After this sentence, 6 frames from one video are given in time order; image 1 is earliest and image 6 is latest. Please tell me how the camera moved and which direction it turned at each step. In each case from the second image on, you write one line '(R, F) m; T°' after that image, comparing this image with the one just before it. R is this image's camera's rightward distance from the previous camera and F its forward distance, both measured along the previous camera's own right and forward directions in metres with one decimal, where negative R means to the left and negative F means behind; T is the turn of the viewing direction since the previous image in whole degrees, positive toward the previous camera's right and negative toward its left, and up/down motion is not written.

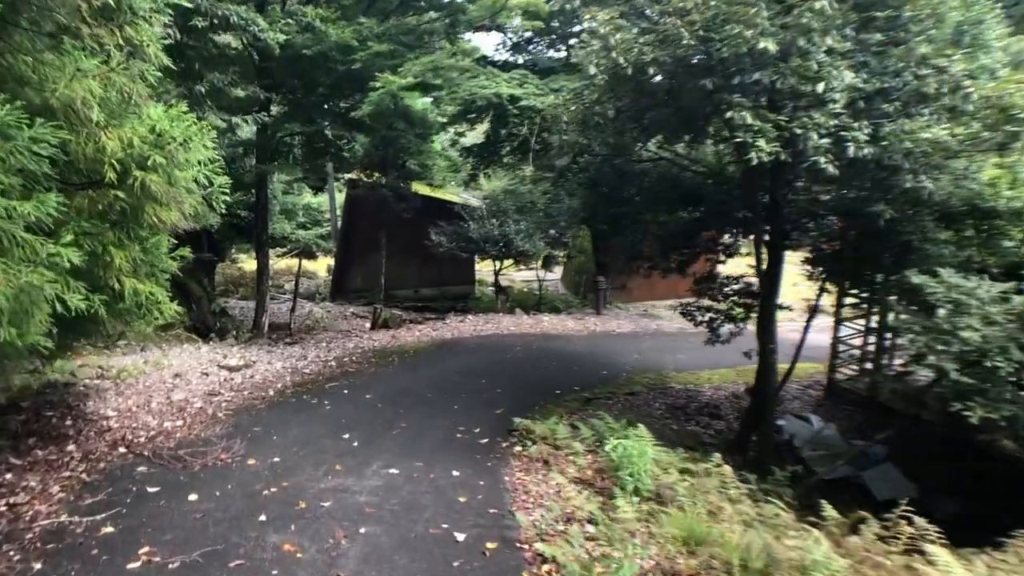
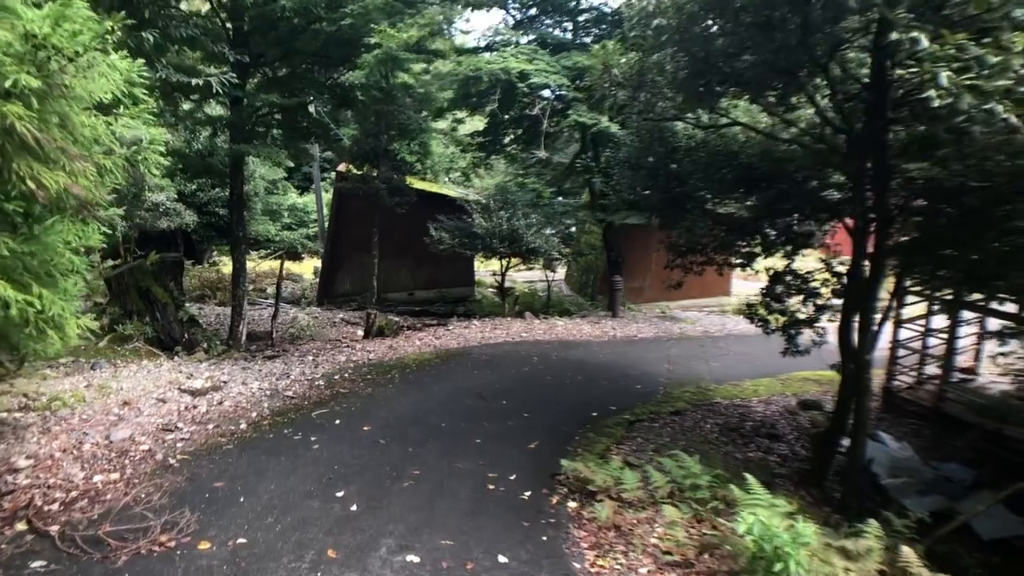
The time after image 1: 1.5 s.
(-0.3, +1.3) m; +1°
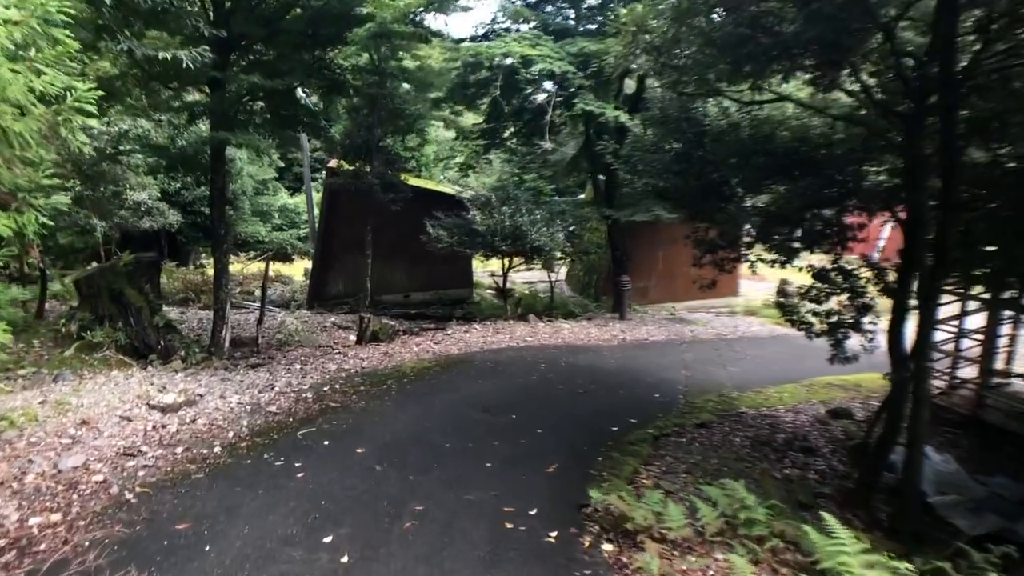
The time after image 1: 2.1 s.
(-0.1, +0.6) m; 0°
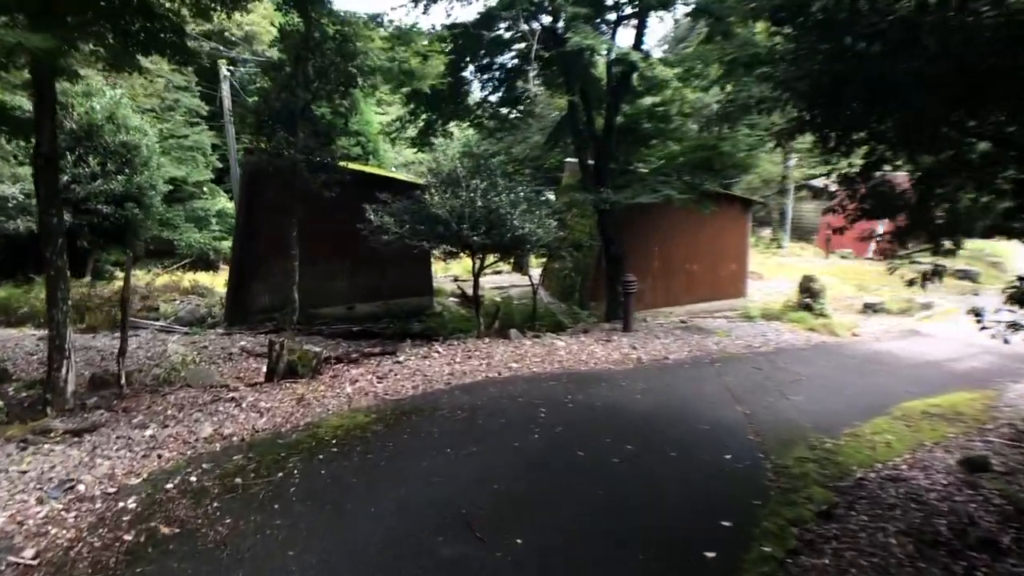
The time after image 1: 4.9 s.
(-0.1, +2.7) m; +3°
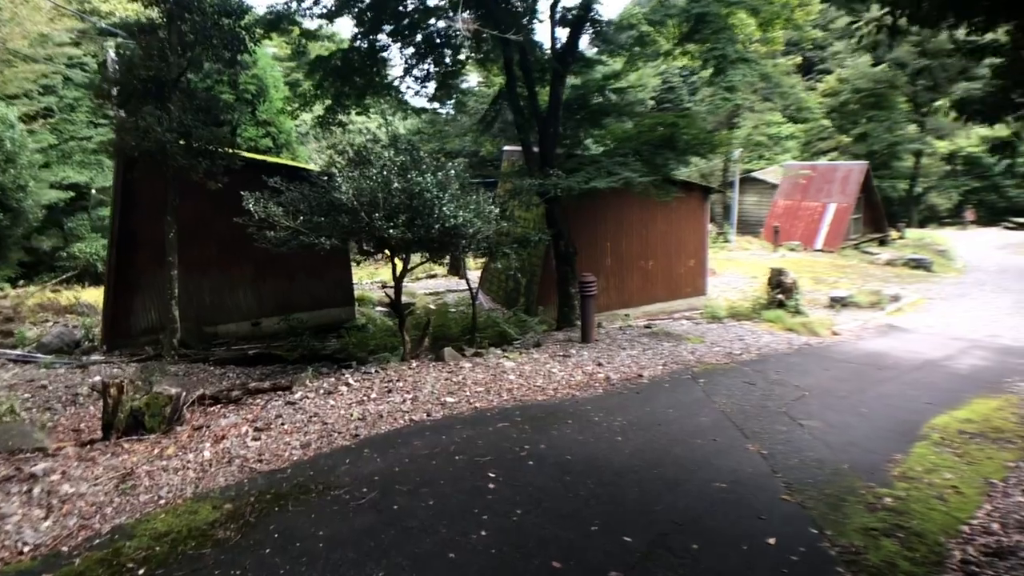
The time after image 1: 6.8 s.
(0.0, +1.6) m; +4°
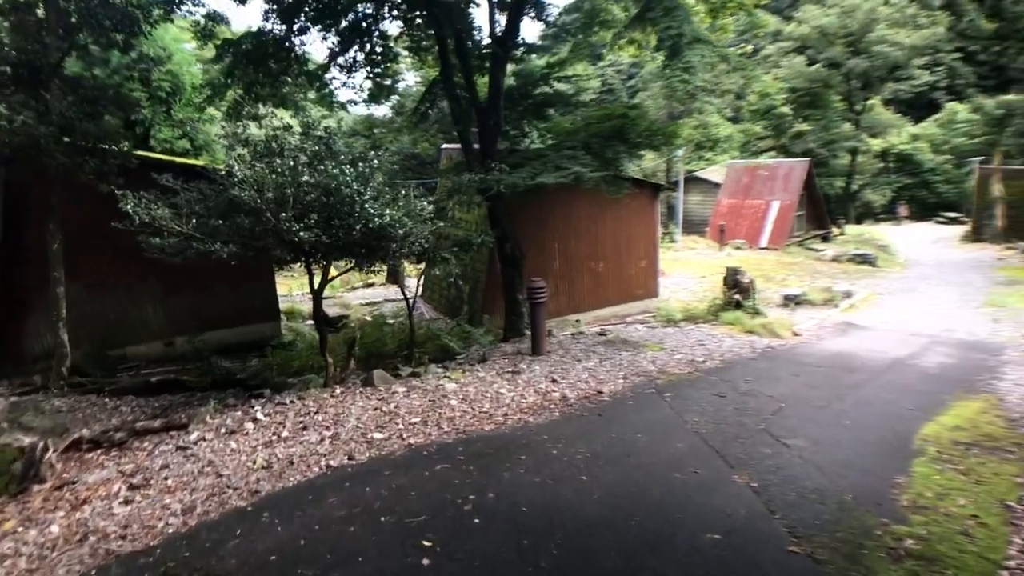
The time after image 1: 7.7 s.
(0.0, +0.8) m; +4°
